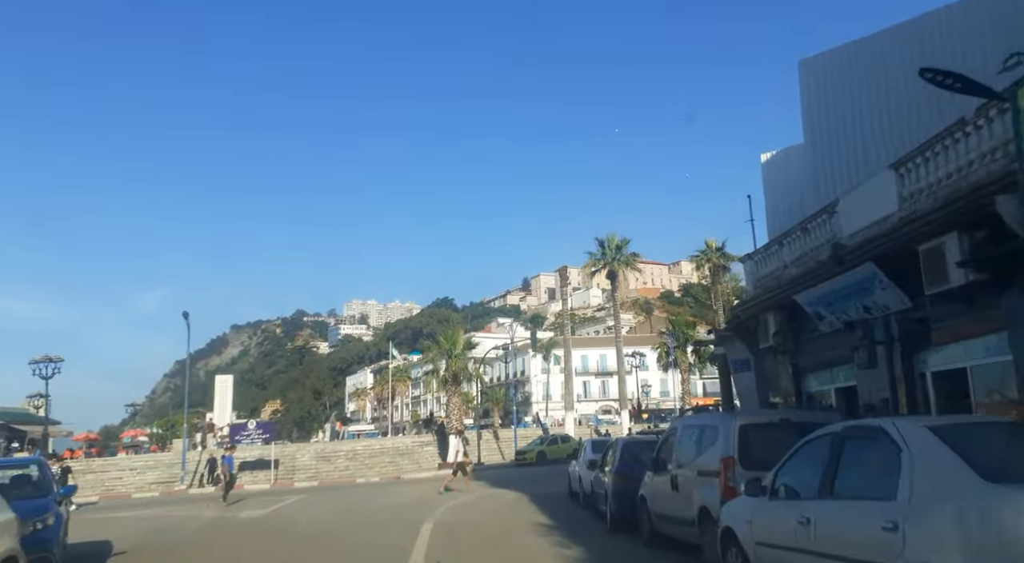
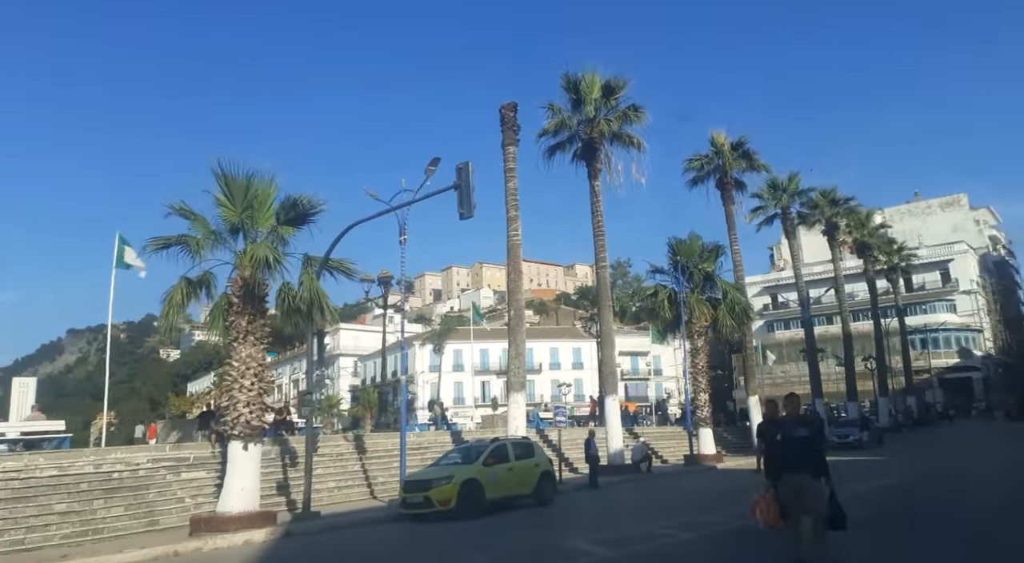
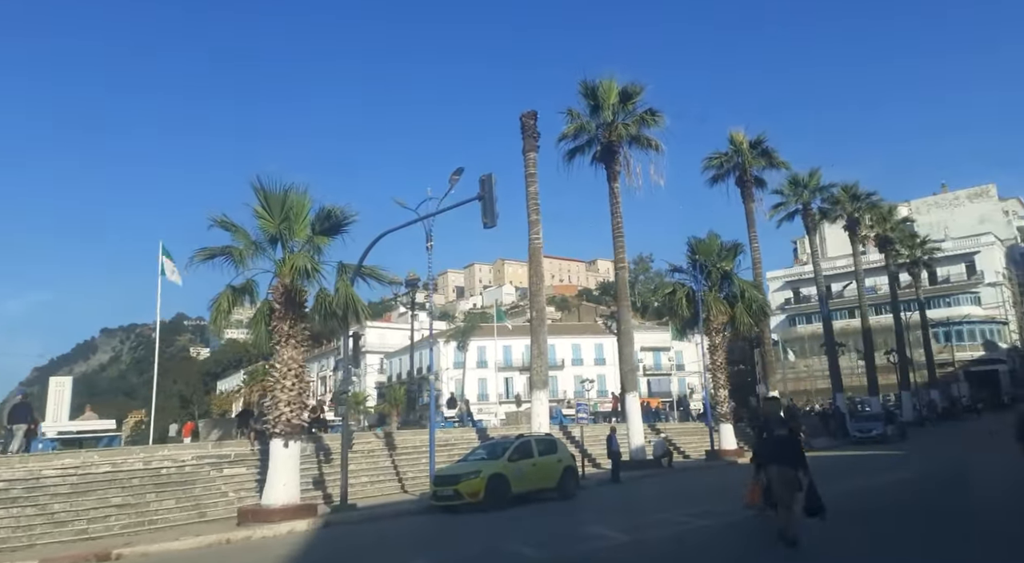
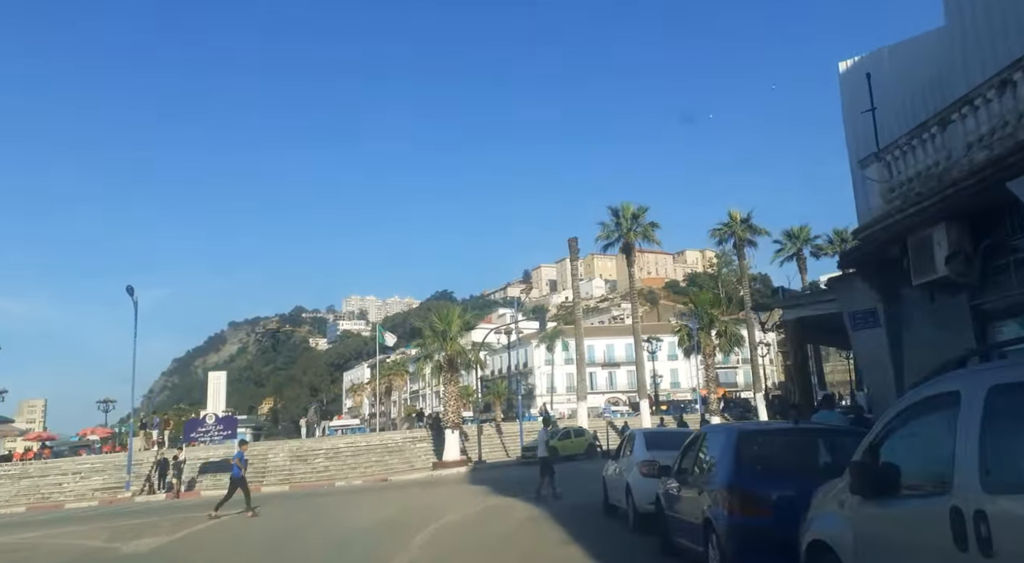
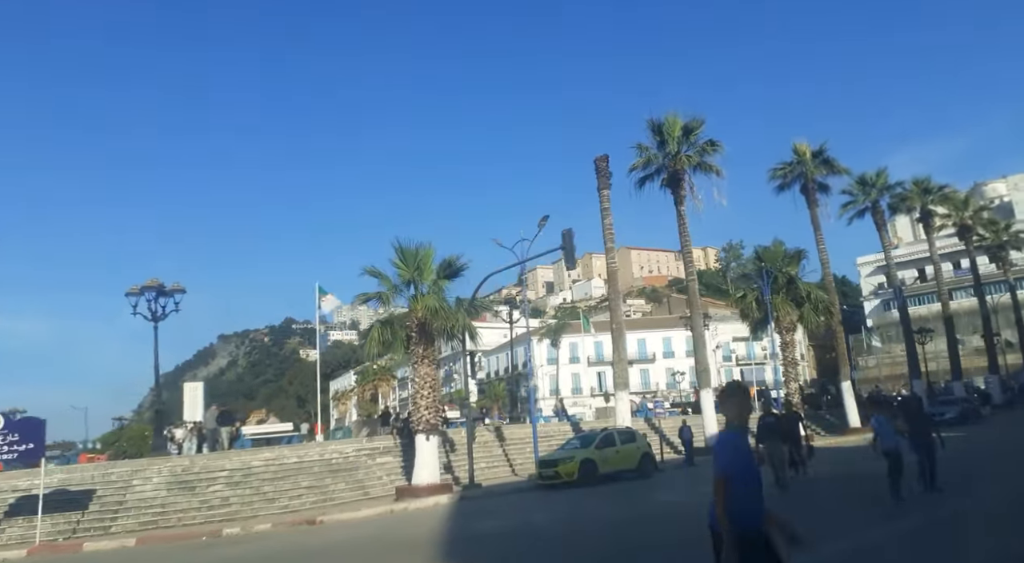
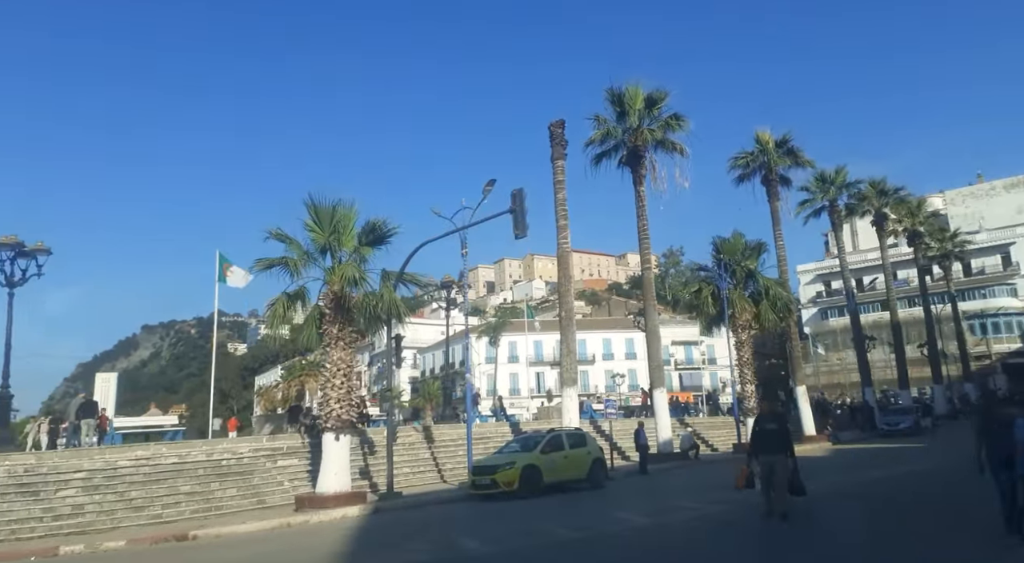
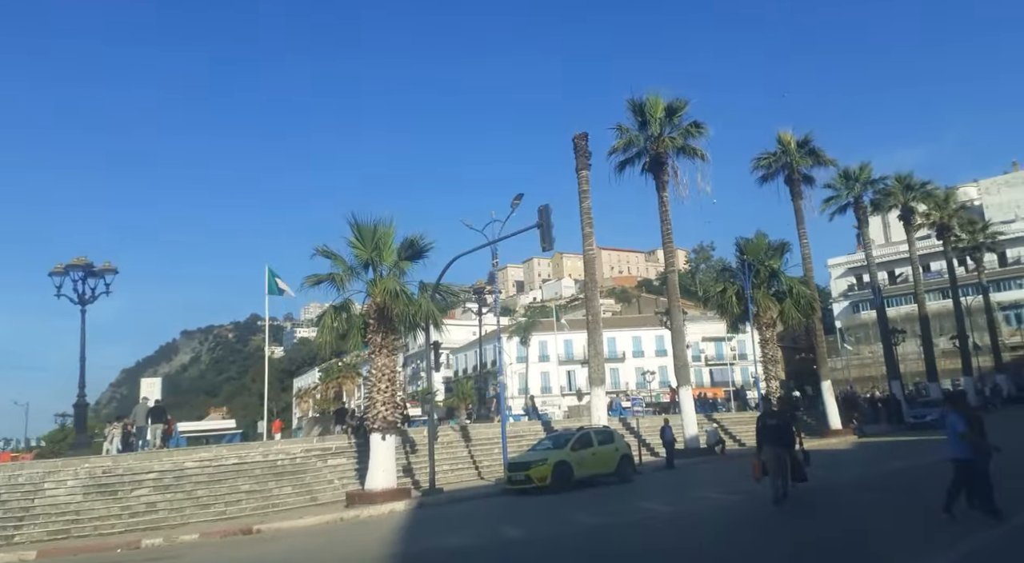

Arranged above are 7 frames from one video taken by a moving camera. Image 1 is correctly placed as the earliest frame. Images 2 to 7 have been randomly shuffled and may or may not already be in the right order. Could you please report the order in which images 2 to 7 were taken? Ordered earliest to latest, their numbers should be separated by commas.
4, 5, 7, 6, 3, 2
